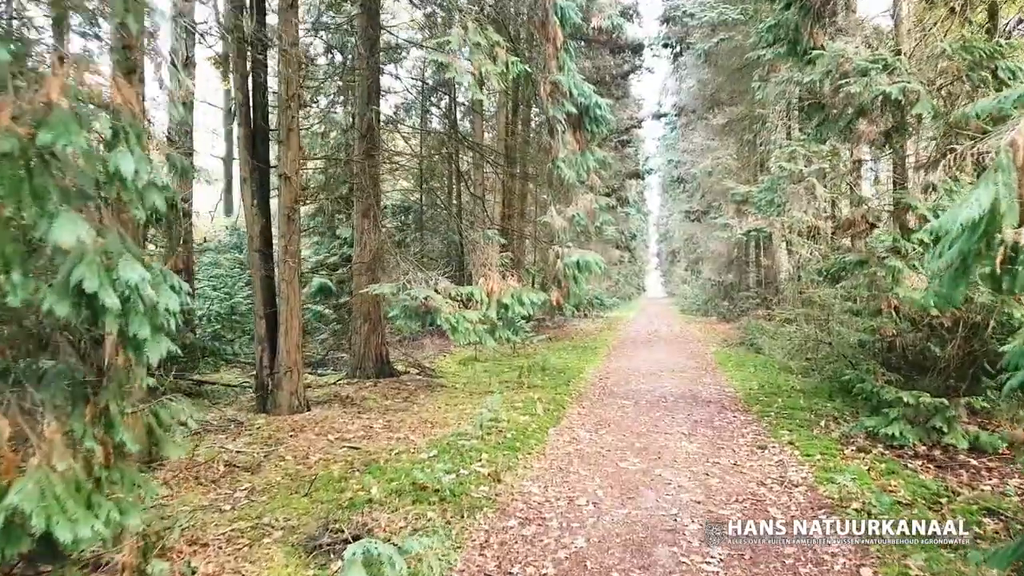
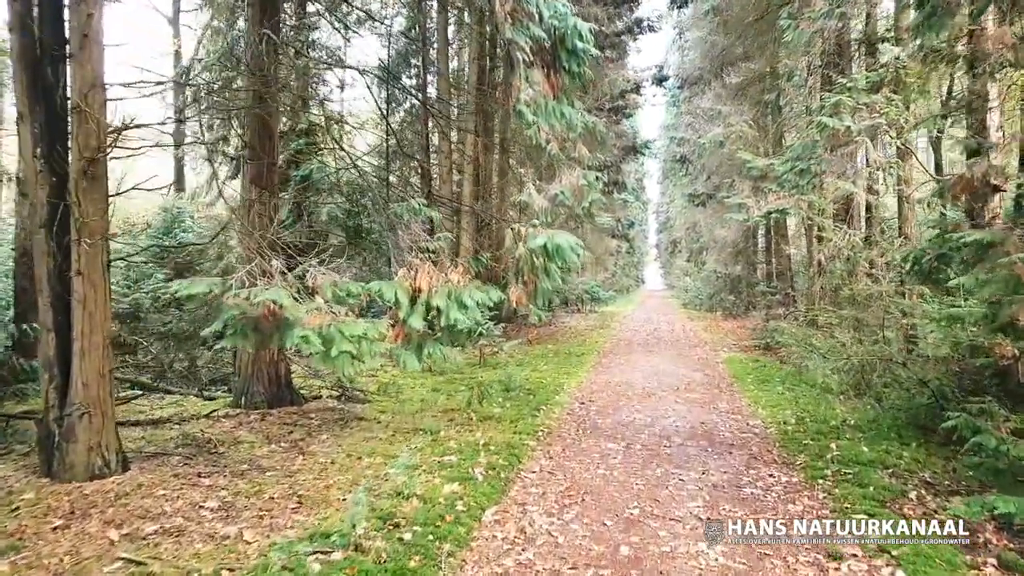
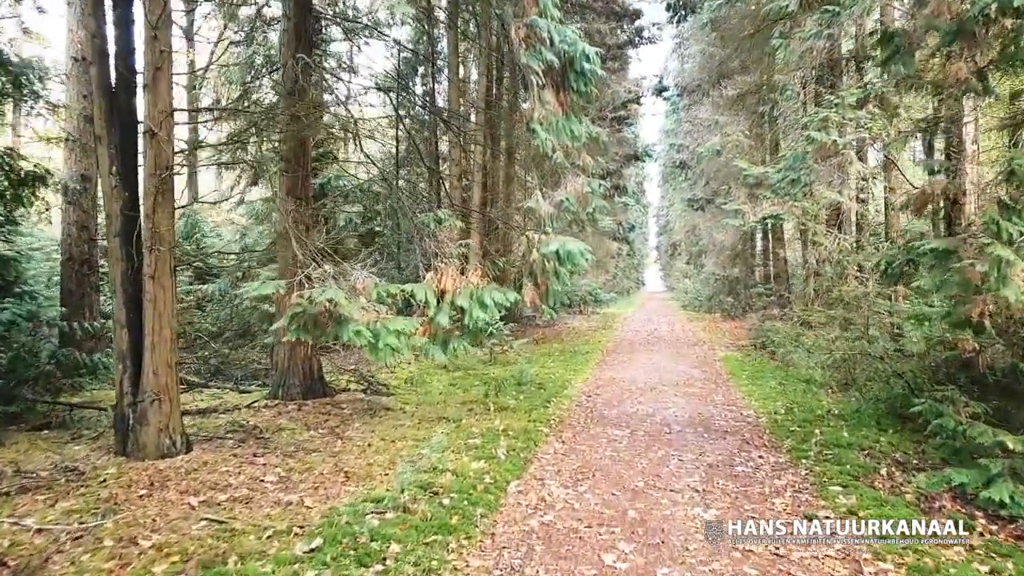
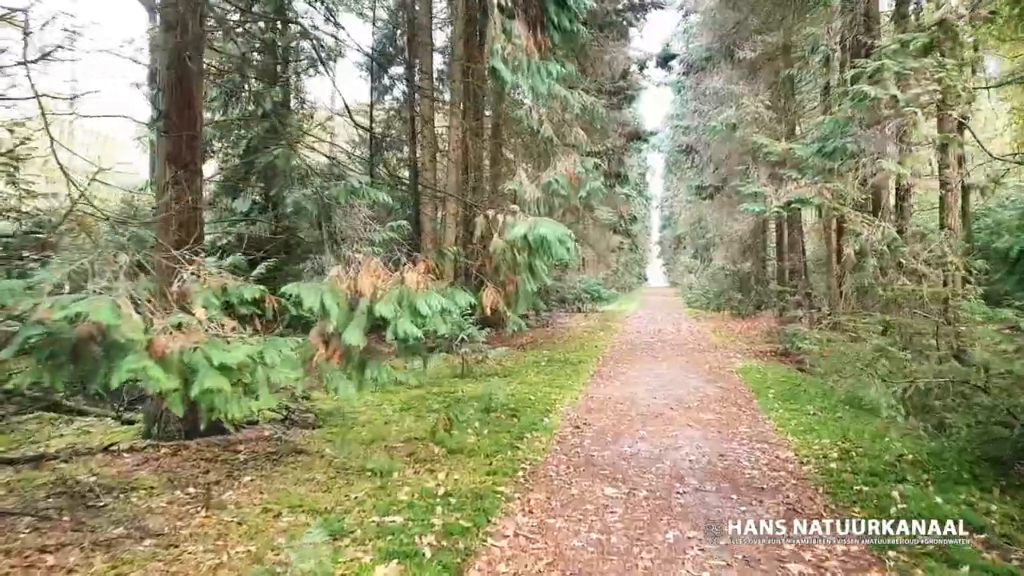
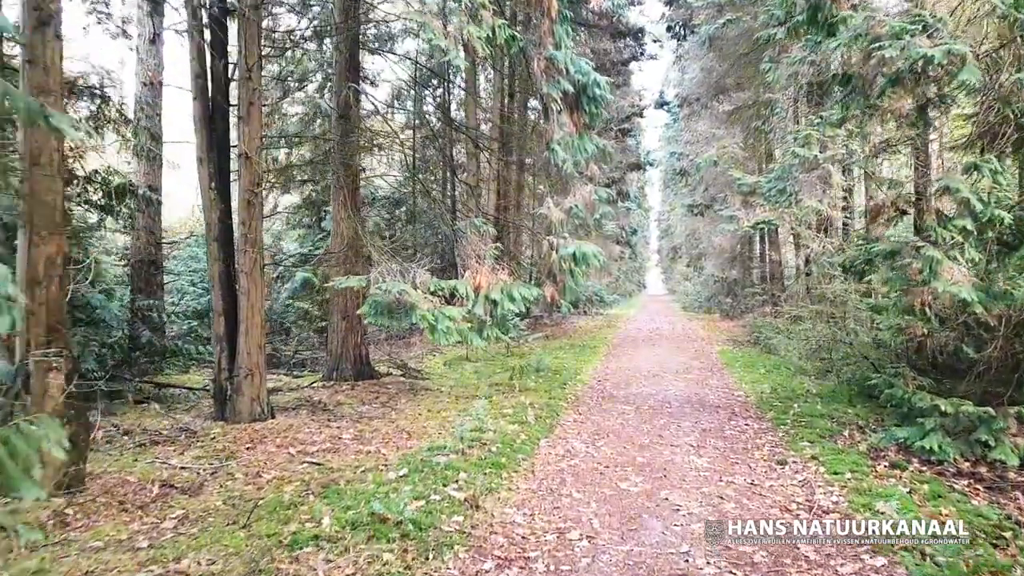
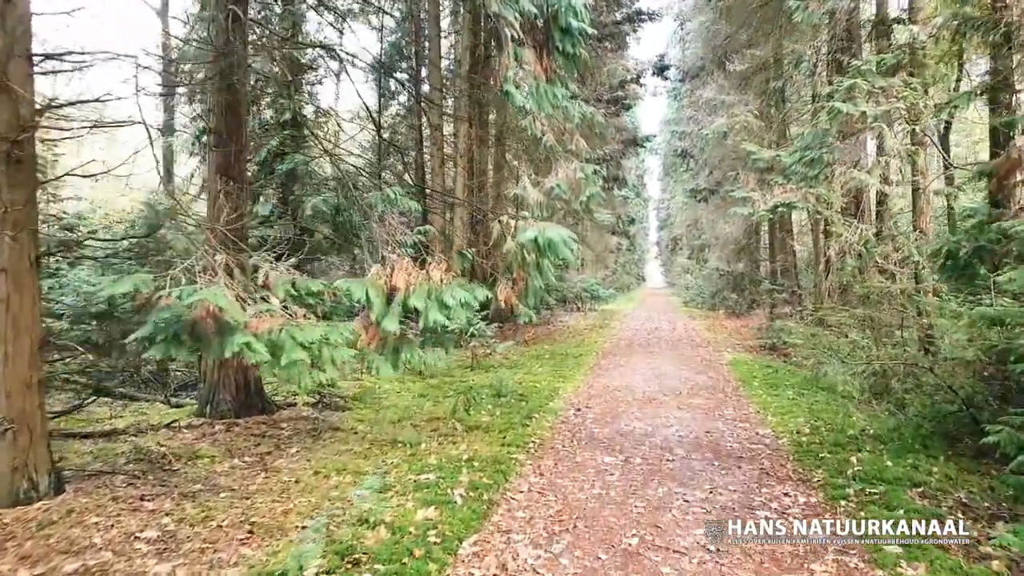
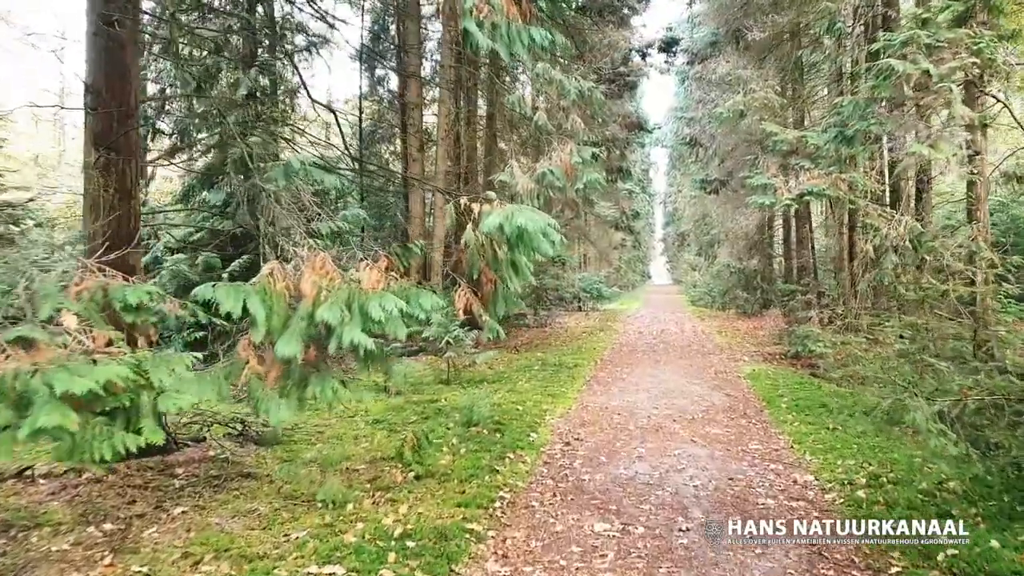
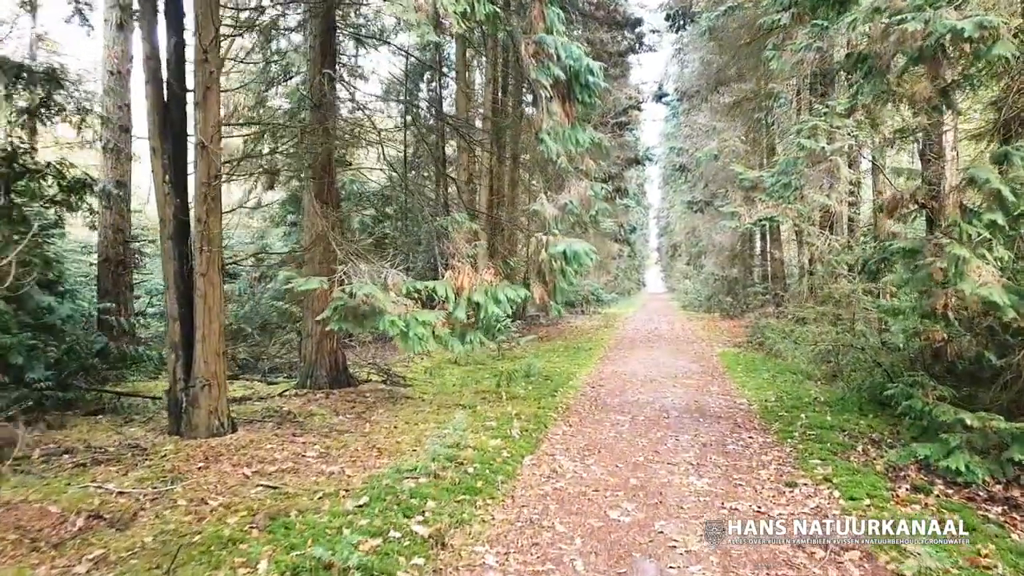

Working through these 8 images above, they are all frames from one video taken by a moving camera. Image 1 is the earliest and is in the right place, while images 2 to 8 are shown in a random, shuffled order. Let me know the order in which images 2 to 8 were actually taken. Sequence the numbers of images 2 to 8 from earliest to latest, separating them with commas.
5, 8, 3, 2, 6, 4, 7
